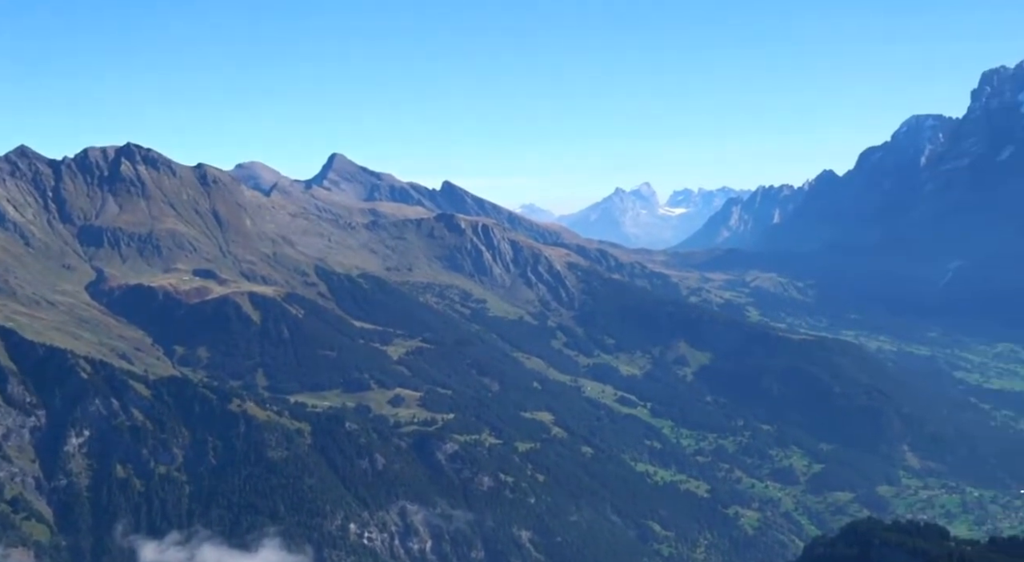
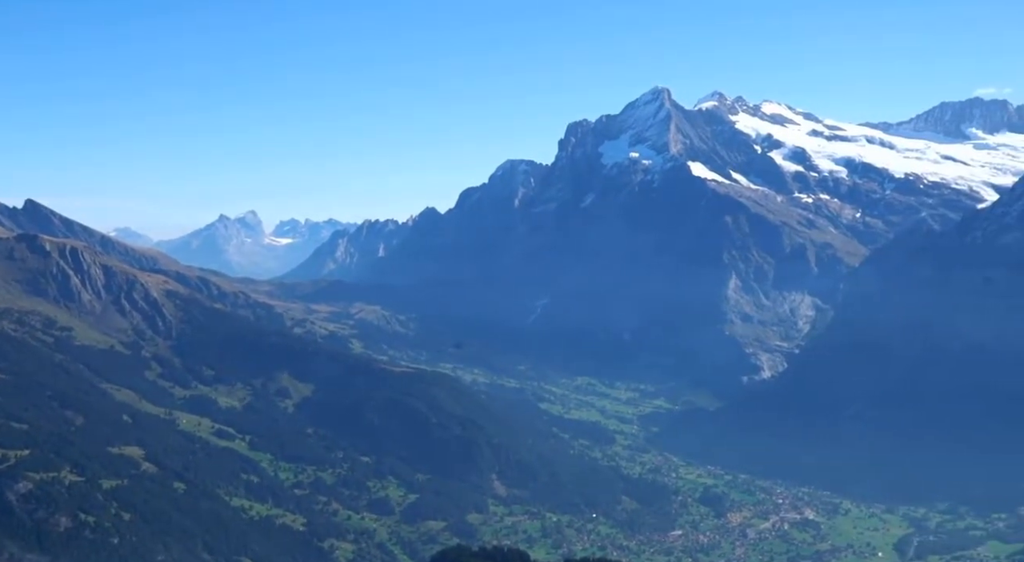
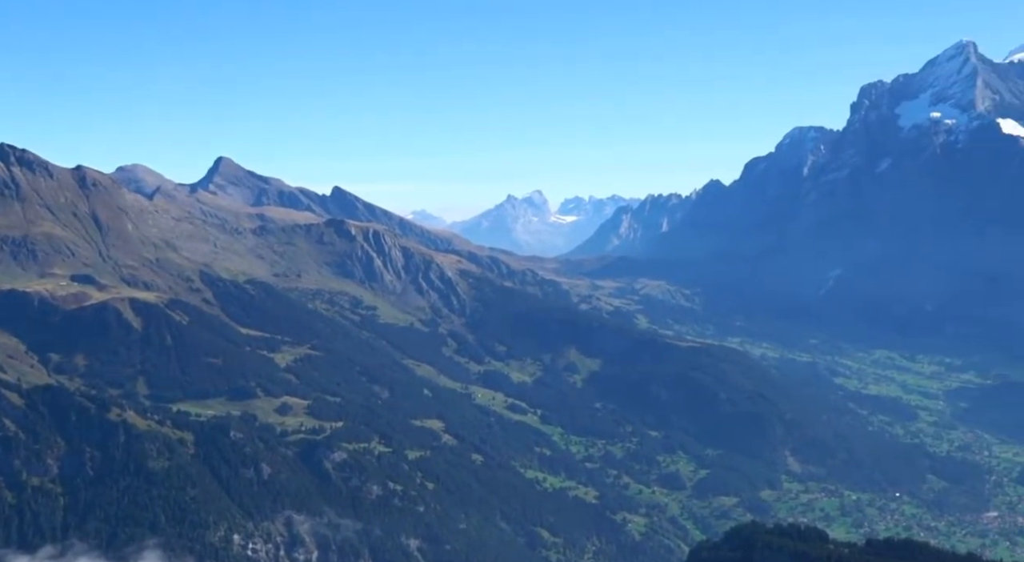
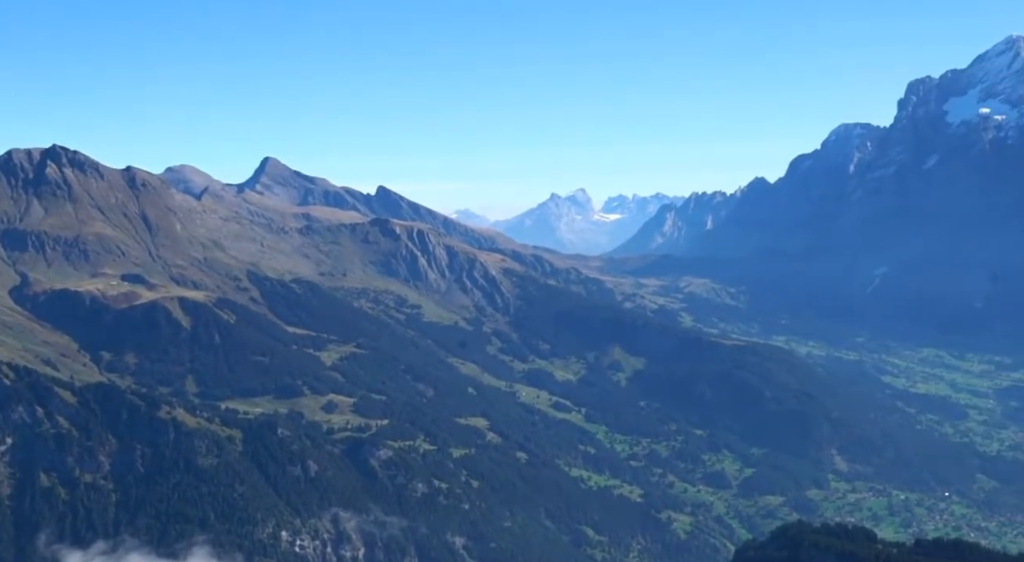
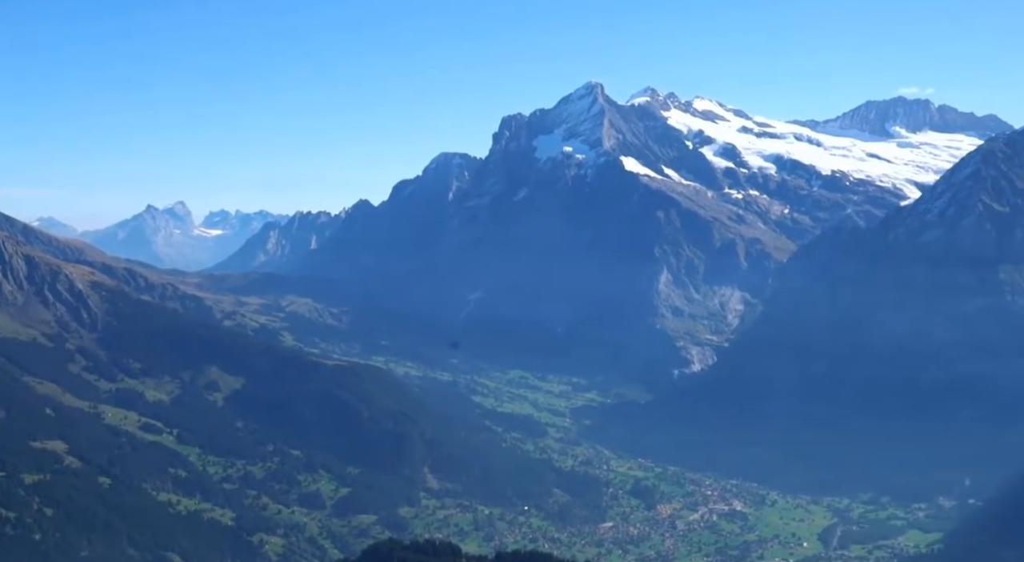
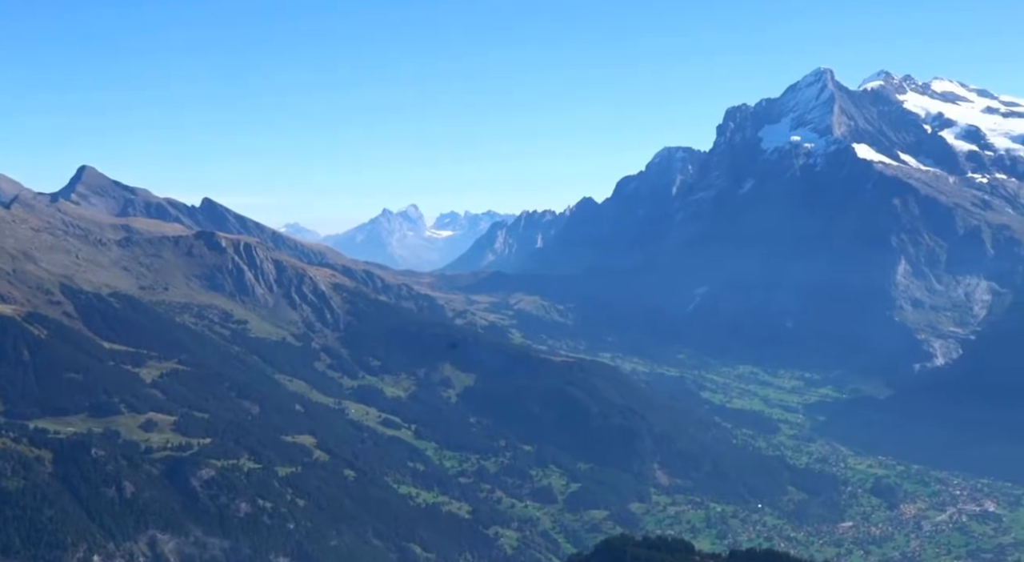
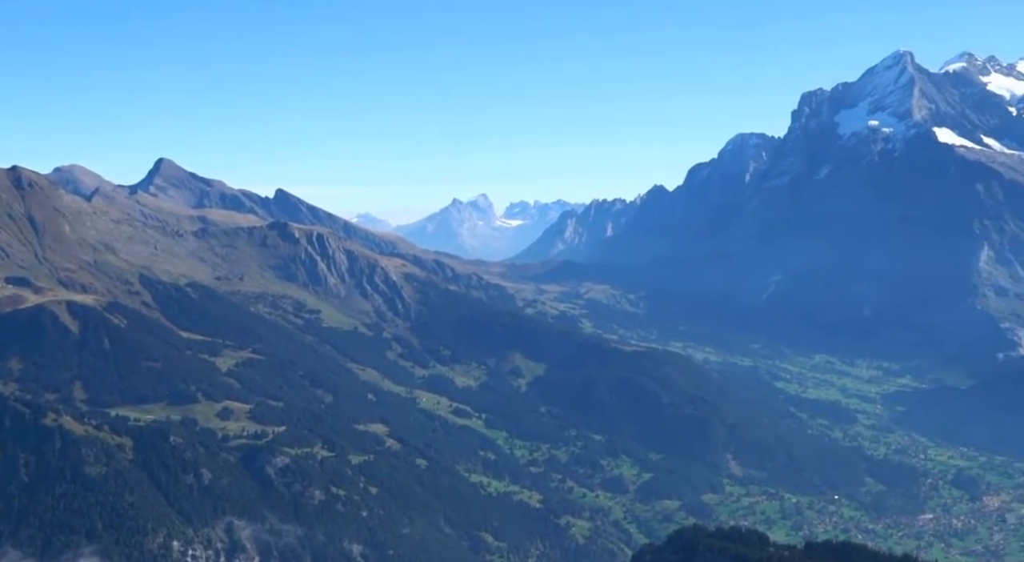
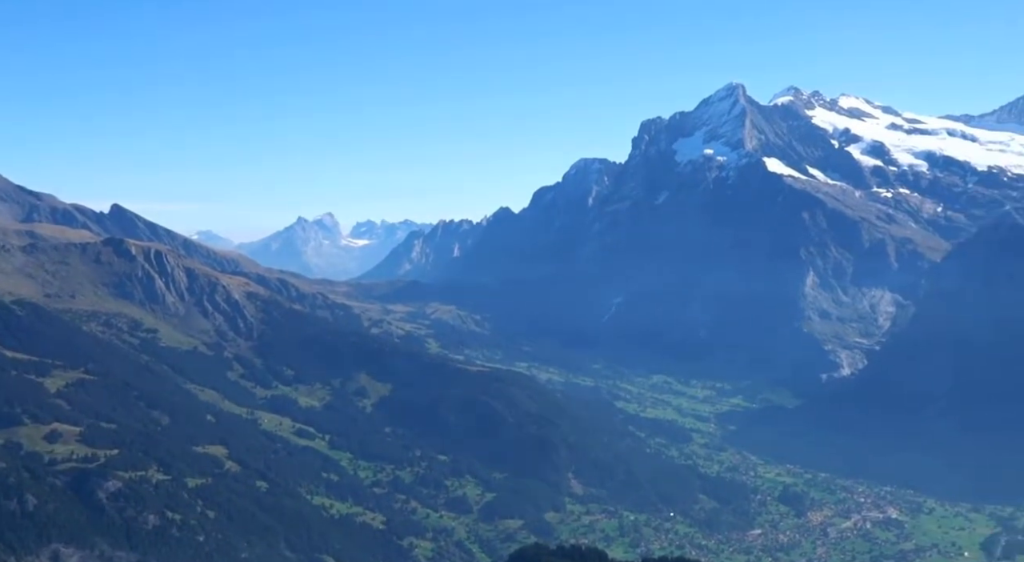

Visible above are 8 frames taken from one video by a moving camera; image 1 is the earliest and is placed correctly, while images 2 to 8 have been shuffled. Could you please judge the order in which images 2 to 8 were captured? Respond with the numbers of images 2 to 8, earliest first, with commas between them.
4, 3, 7, 6, 8, 2, 5
